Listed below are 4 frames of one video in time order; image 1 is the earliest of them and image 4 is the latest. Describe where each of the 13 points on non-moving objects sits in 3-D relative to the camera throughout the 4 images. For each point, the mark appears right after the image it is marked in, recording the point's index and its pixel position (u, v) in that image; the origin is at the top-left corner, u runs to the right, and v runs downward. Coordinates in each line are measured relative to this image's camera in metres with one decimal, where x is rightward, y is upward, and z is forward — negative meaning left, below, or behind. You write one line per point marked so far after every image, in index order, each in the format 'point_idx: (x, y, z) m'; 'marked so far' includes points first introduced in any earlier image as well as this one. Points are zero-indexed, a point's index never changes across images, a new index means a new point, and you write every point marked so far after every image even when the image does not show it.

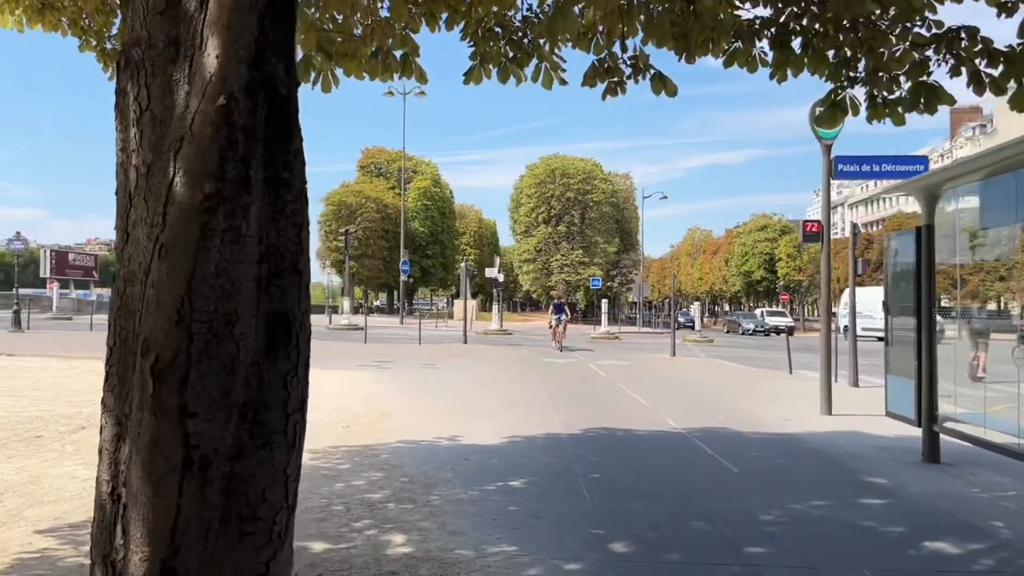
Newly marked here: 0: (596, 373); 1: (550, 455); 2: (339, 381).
0: (+1.8, -1.8, +17.3) m
1: (+0.4, -1.6, +7.9) m
2: (-3.2, -1.7, +14.9) m
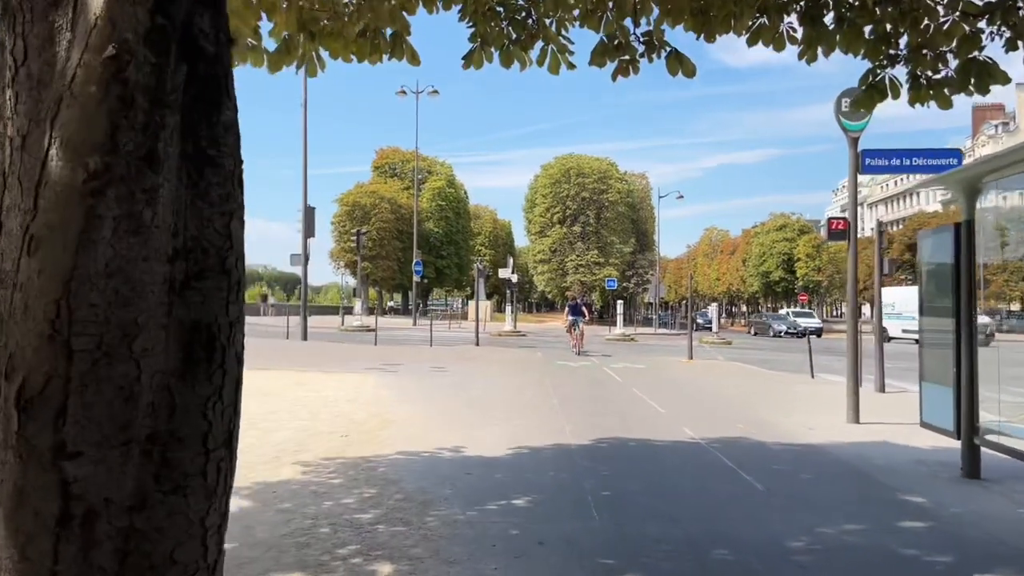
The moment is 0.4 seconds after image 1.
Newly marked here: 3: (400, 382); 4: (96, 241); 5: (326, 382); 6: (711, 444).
0: (+2.1, -1.8, +16.7) m
1: (+0.4, -1.6, +7.3) m
2: (-3.0, -1.7, +14.5) m
3: (-2.1, -1.7, +15.0) m
4: (-0.9, +0.1, +1.9) m
5: (-3.4, -1.7, +14.8) m
6: (+2.2, -1.7, +8.9) m
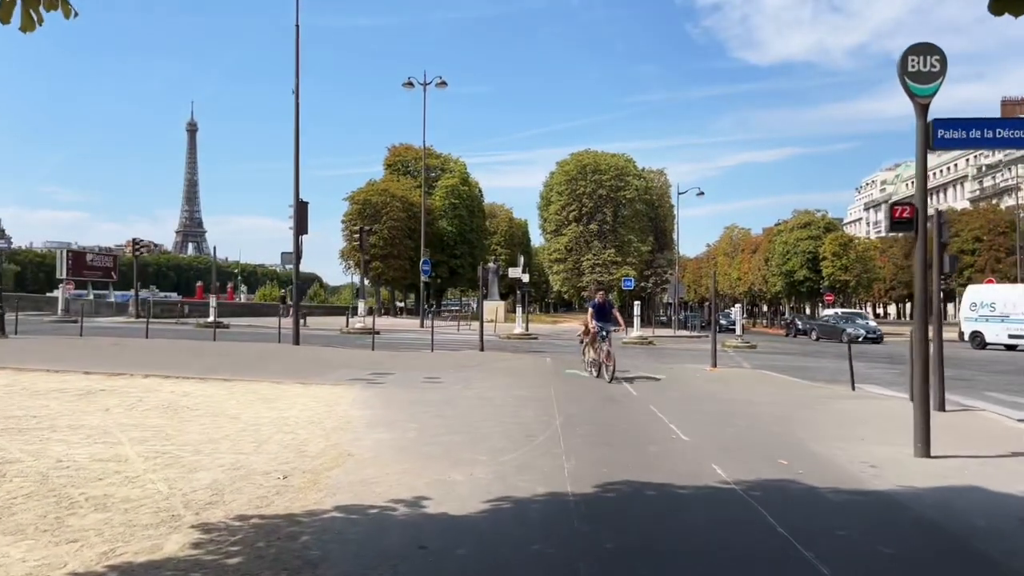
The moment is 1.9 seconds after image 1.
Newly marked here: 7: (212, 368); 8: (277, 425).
0: (+2.1, -1.8, +14.7) m
1: (+0.2, -1.7, +5.4) m
2: (-3.0, -1.7, +12.6) m
3: (-2.1, -1.7, +13.1) m
4: (-1.3, +0.1, -0.1) m
5: (-3.4, -1.7, +12.9) m
6: (+2.0, -1.7, +6.9) m
7: (-6.2, -1.6, +16.7) m
8: (-2.9, -1.7, +10.0) m
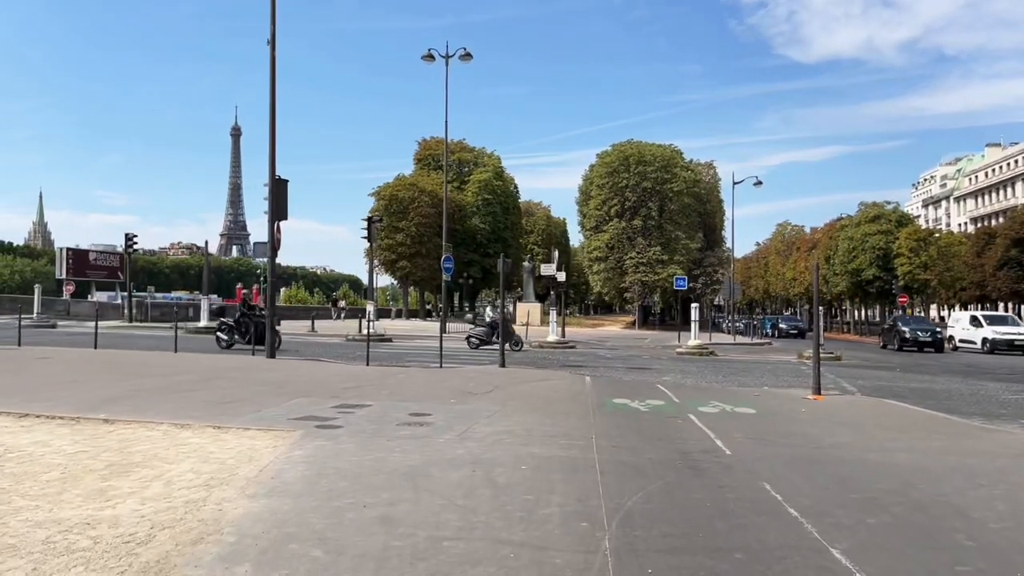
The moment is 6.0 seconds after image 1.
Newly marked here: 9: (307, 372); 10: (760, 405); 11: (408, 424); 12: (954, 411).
0: (+2.3, -1.8, +9.5) m
1: (0.0, -1.6, +0.3) m
2: (-2.9, -1.7, +7.6) m
3: (-1.9, -1.7, +8.1) m
4: (-1.7, +0.2, -5.1) m
5: (-3.3, -1.7, +8.0) m
6: (+1.9, -1.7, +1.7) m
7: (-5.9, -1.6, +11.9) m
8: (-2.9, -1.6, +5.0) m
9: (-4.2, -1.7, +16.7) m
10: (+4.2, -1.9, +13.8) m
11: (-1.3, -1.7, +10.6) m
12: (+7.7, -2.1, +14.2) m
